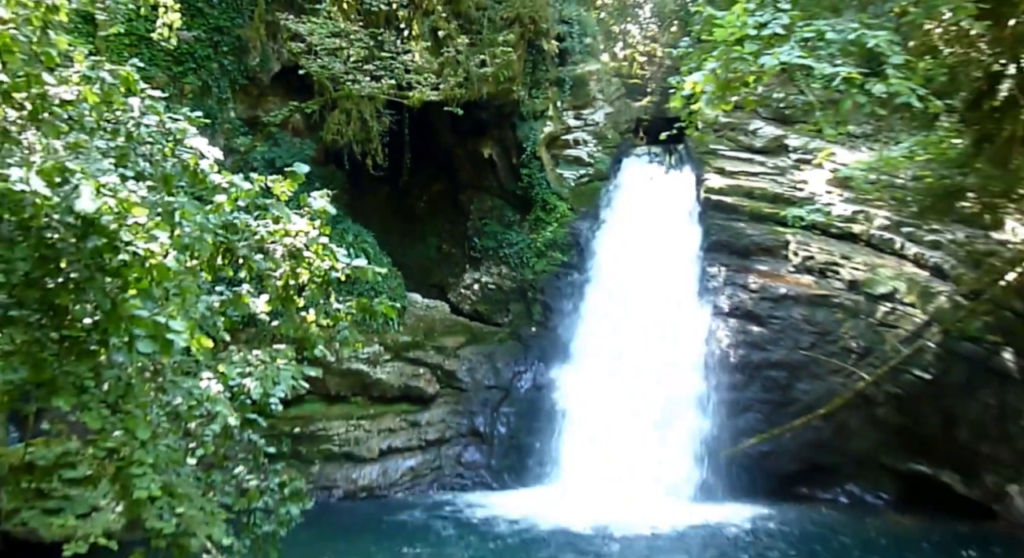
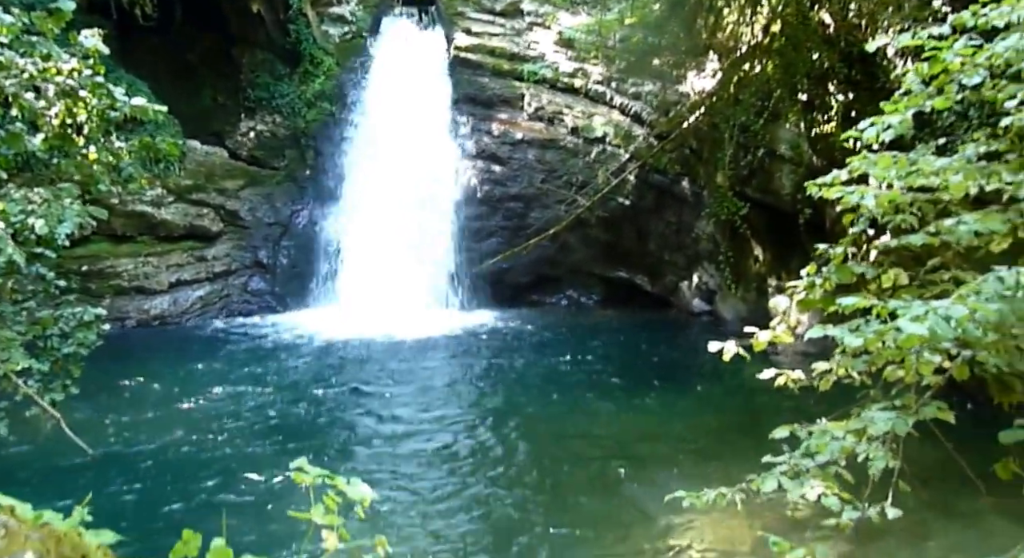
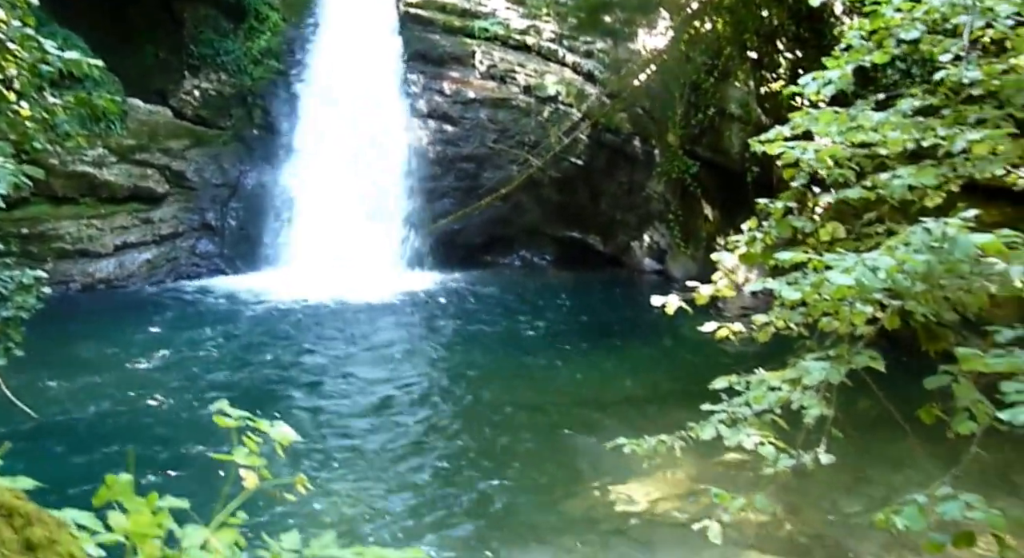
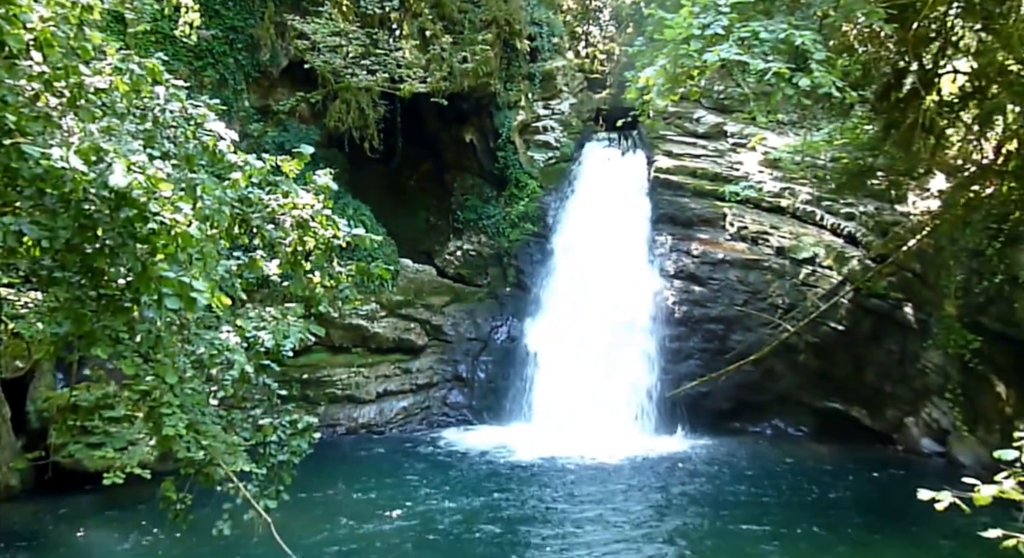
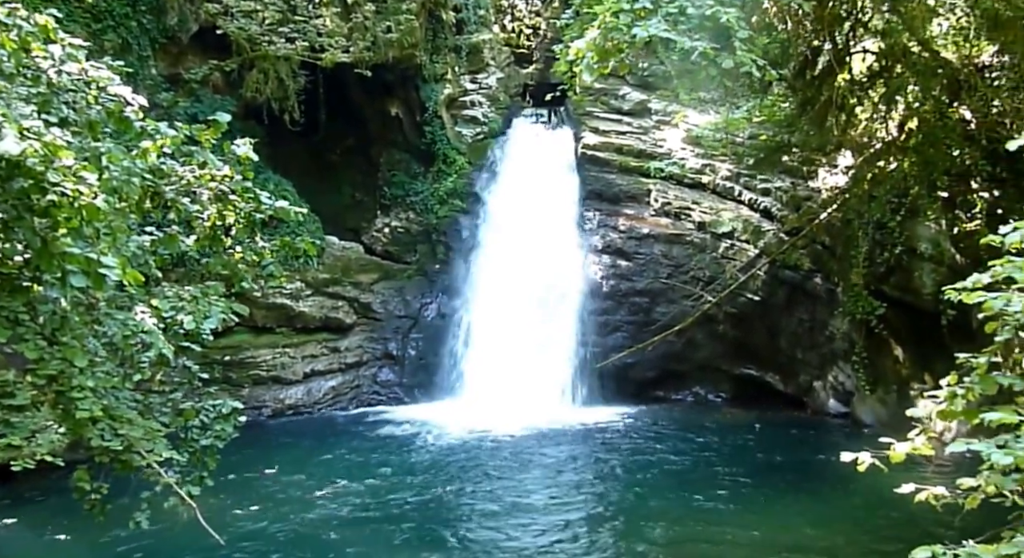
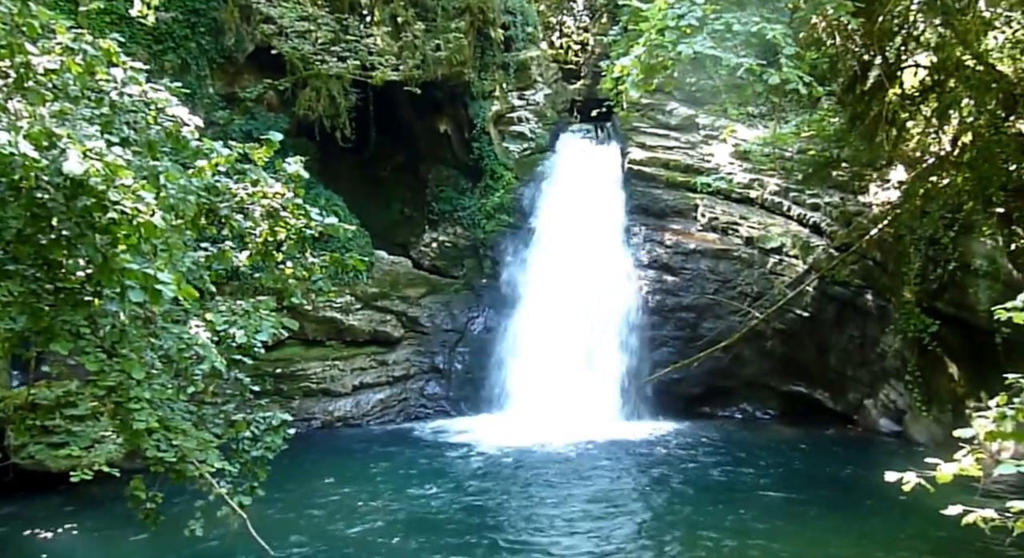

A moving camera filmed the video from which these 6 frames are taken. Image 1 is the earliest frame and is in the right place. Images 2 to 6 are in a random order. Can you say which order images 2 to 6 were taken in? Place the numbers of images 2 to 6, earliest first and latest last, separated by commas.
4, 6, 5, 2, 3
